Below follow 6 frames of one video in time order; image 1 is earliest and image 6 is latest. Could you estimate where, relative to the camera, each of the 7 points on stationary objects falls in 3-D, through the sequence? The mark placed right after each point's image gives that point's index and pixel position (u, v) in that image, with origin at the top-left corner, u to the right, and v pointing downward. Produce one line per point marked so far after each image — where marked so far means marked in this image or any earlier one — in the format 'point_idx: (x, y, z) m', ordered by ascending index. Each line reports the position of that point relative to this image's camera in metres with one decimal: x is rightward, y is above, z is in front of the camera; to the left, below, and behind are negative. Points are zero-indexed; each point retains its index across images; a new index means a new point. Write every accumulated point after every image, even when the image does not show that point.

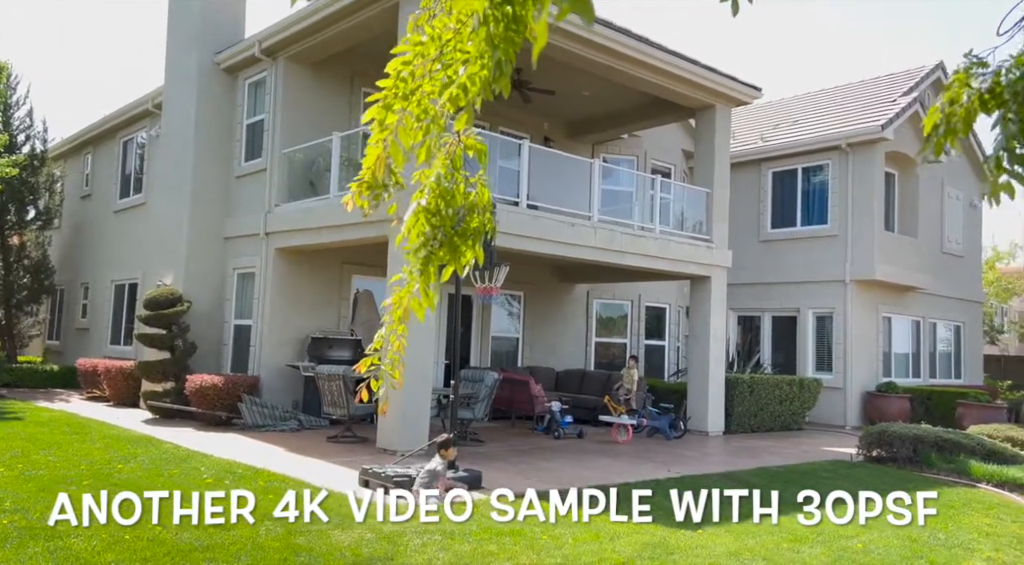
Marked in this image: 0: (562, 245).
0: (+0.7, +0.5, +12.6) m
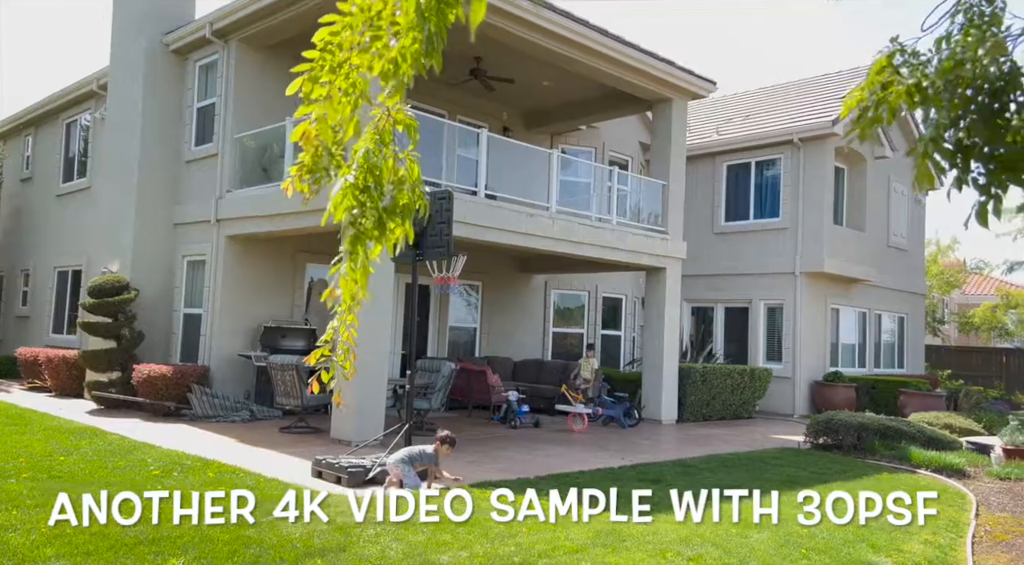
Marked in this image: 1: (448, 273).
0: (+0.1, +0.6, +12.6) m
1: (-0.9, +0.1, +13.2) m
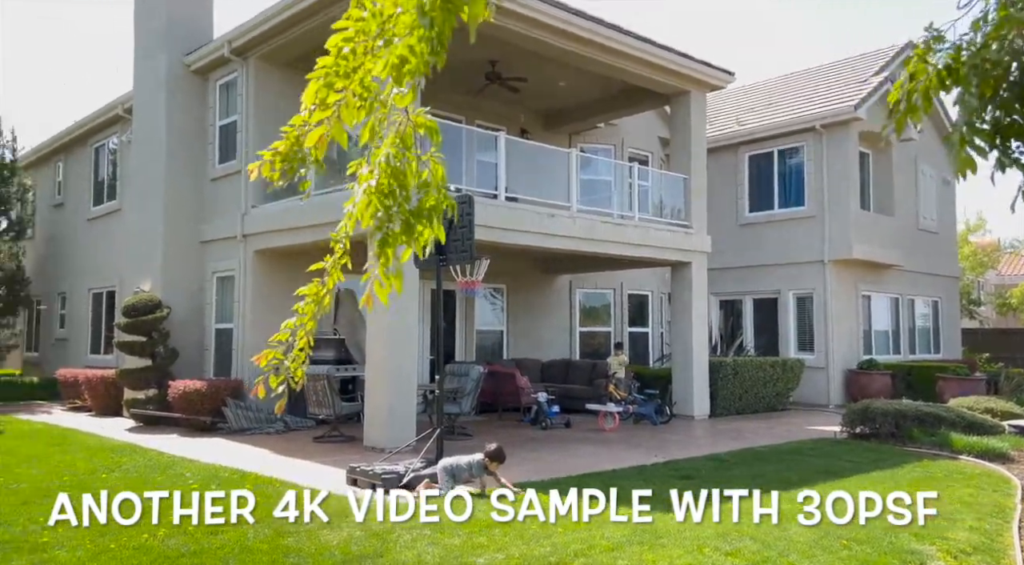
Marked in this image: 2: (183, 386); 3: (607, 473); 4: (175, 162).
0: (+0.4, +0.6, +12.6) m
1: (-0.6, +0.1, +13.2) m
2: (-4.7, -1.5, +13.3) m
3: (+1.2, -2.3, +11.1) m
4: (-5.2, +1.8, +14.3) m
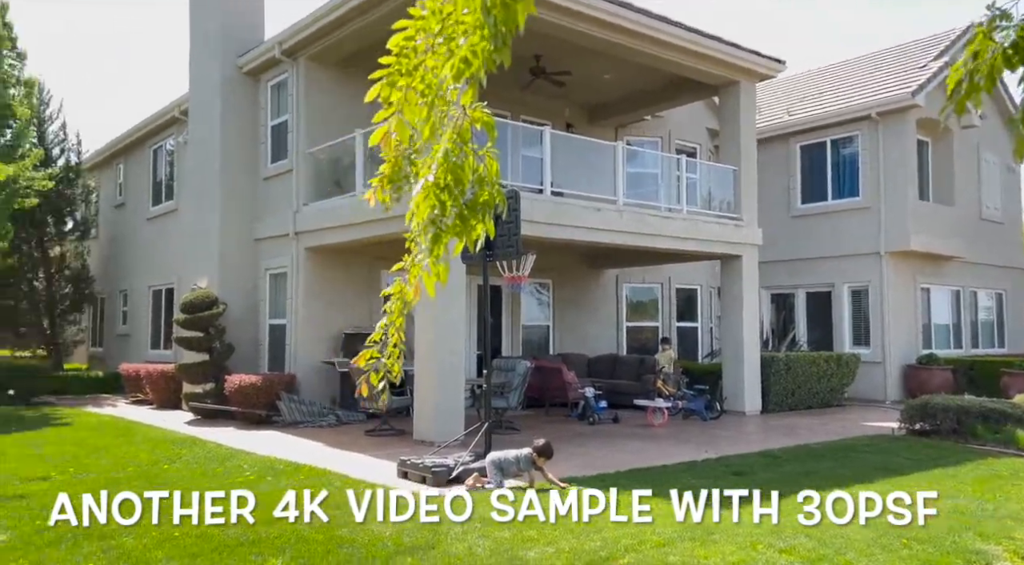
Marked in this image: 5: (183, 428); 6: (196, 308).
0: (+1.0, +0.7, +12.5) m
1: (+0.1, +0.1, +13.2) m
2: (-4.0, -1.4, +13.7) m
3: (+1.7, -2.2, +11.0) m
4: (-4.4, +1.9, +14.6) m
5: (-4.8, -2.1, +13.6) m
6: (-4.8, -0.4, +14.1) m
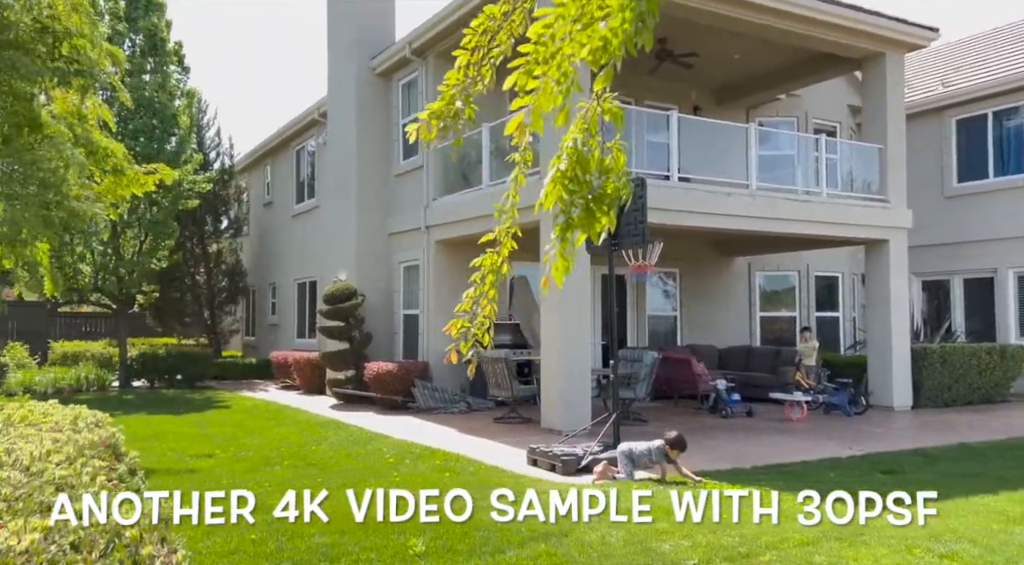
0: (+2.6, +0.8, +12.0) m
1: (+1.8, +0.3, +12.9) m
2: (-2.1, -1.3, +14.1) m
3: (+3.0, -2.1, +10.5) m
4: (-2.4, +2.0, +15.1) m
5: (-2.9, -2.0, +14.3) m
6: (-2.8, -0.3, +14.7) m
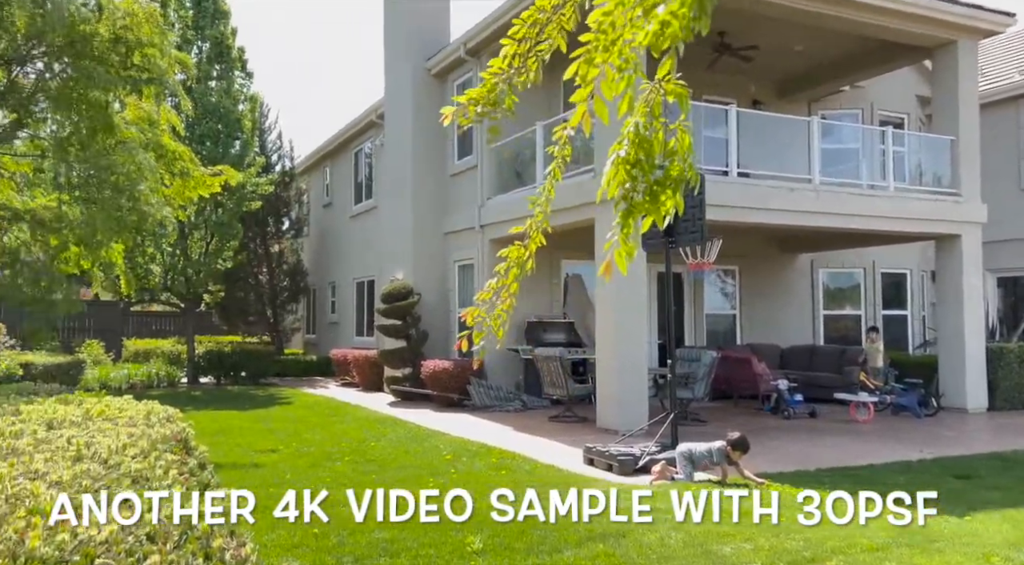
0: (+3.3, +0.9, +11.6) m
1: (+2.6, +0.3, +12.6) m
2: (-1.2, -1.3, +14.1) m
3: (+3.6, -2.1, +10.1) m
4: (-1.5, +2.1, +15.1) m
5: (-2.0, -2.0, +14.3) m
6: (-1.9, -0.2, +14.8) m
